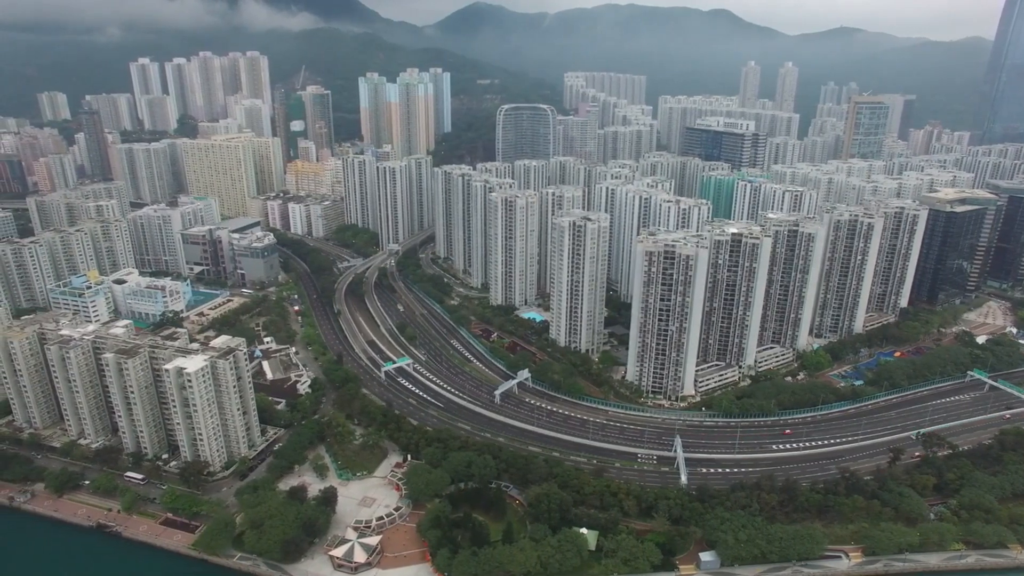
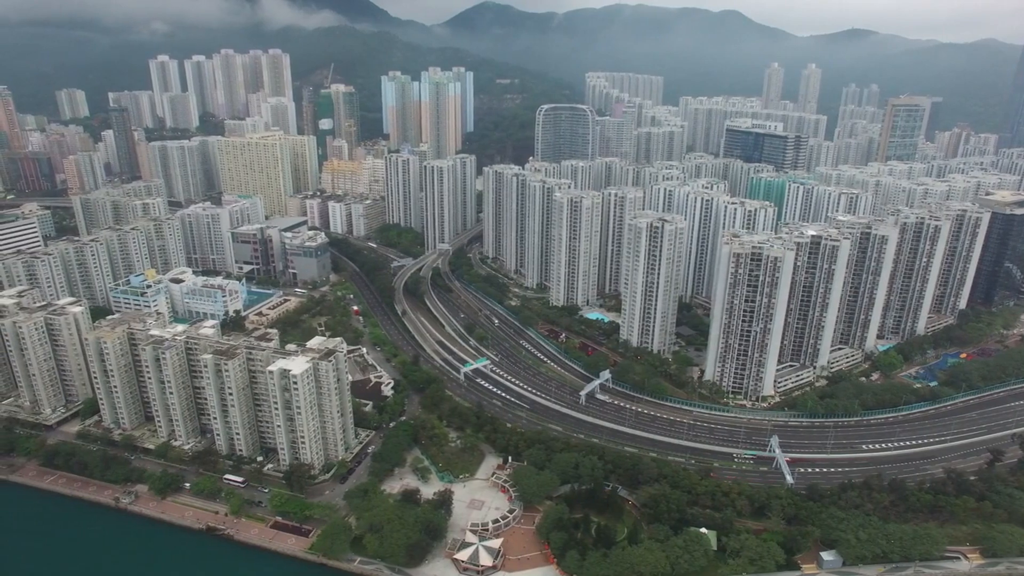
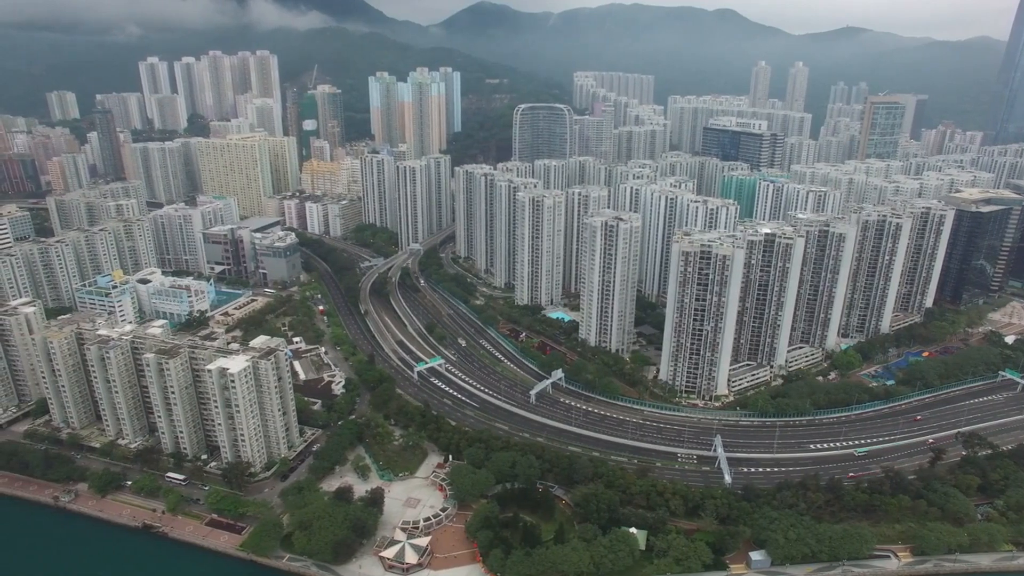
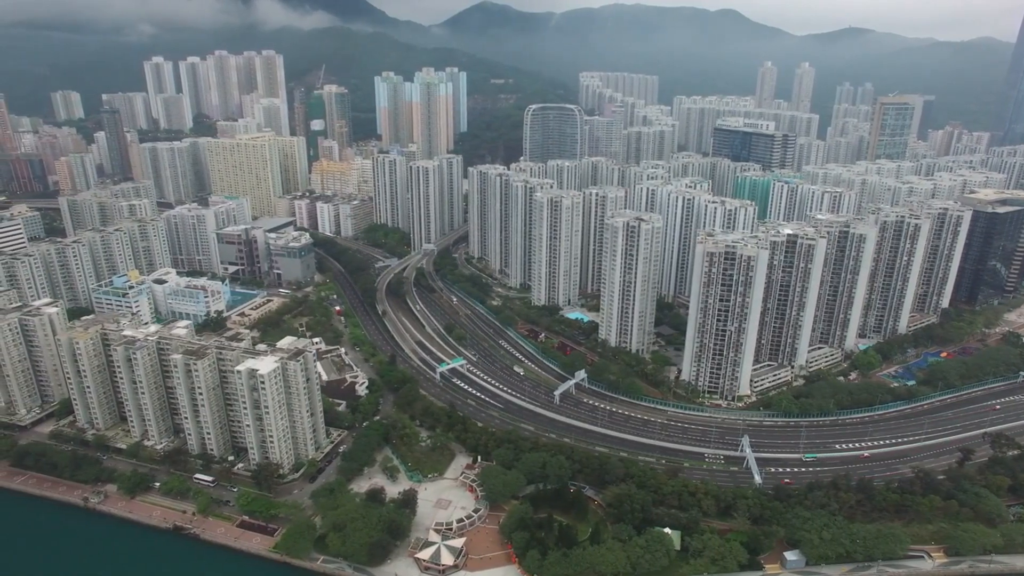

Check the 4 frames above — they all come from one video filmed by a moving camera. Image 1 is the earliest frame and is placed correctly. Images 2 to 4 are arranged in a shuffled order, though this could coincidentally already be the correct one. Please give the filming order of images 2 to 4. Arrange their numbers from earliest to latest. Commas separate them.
3, 4, 2
